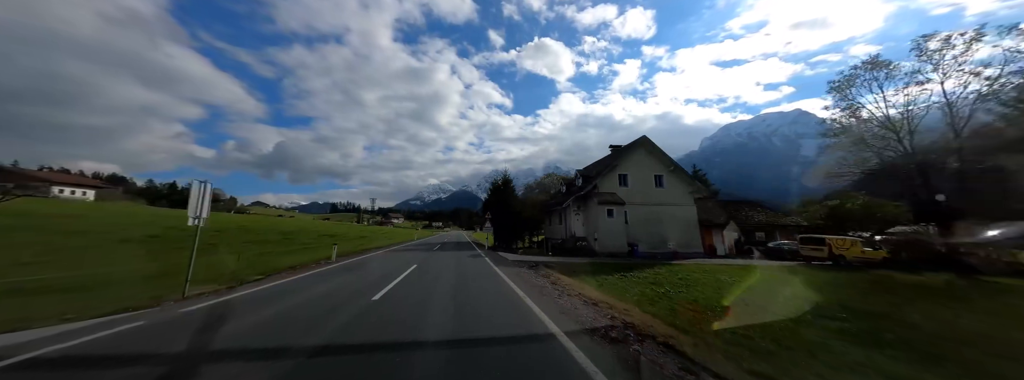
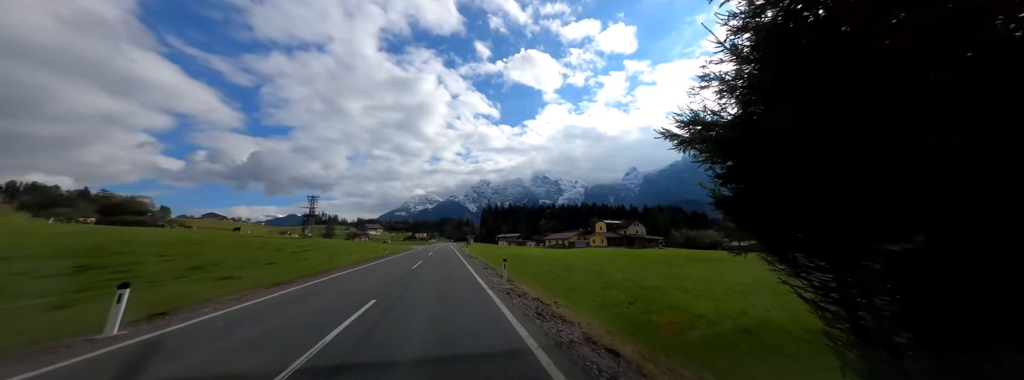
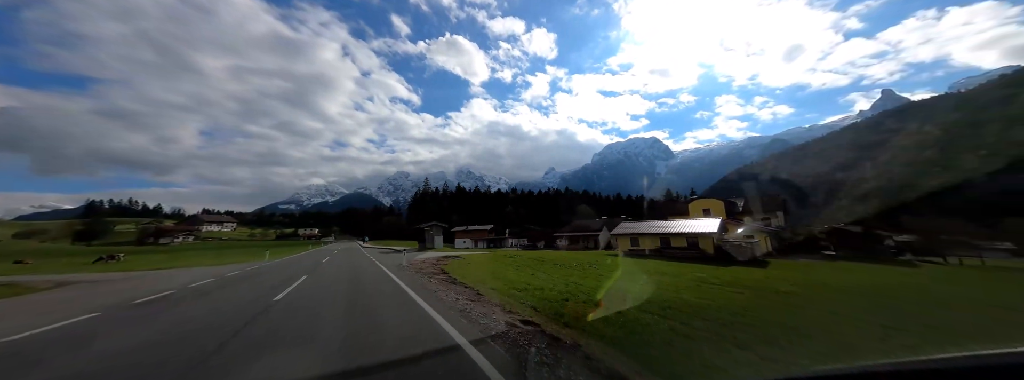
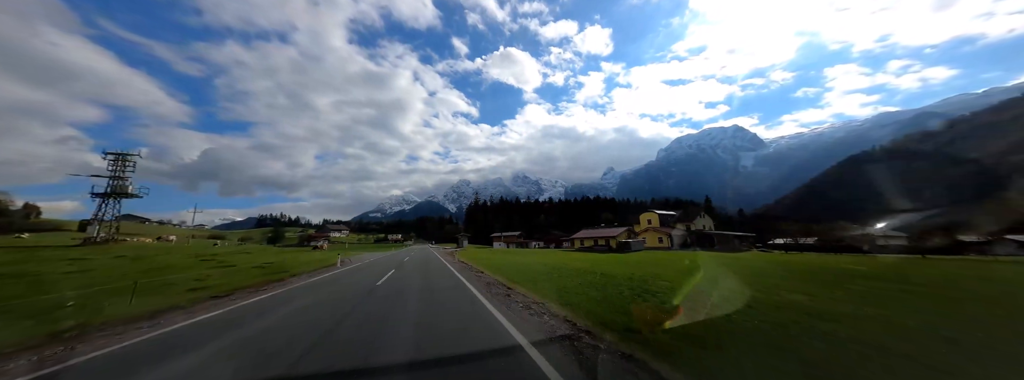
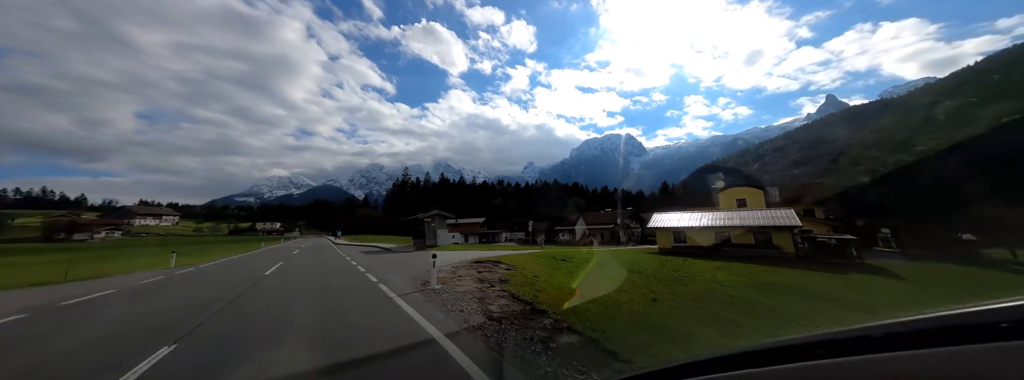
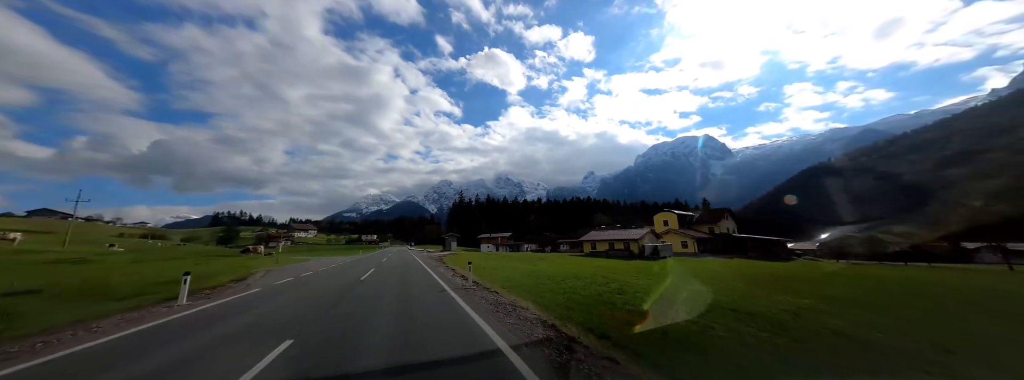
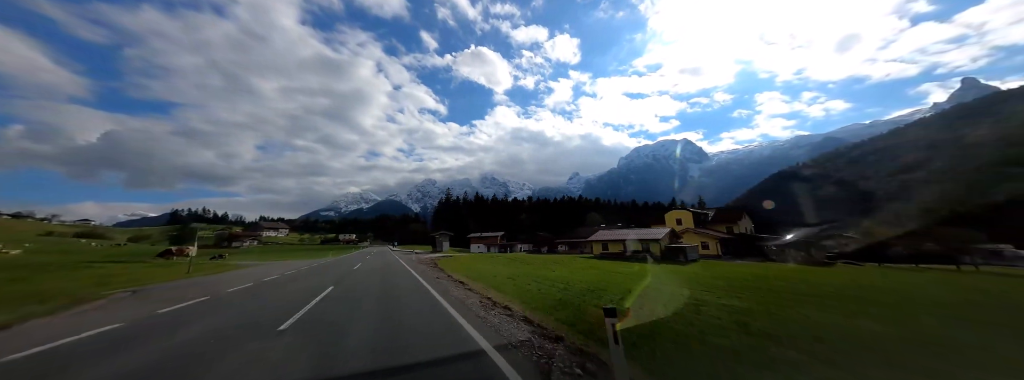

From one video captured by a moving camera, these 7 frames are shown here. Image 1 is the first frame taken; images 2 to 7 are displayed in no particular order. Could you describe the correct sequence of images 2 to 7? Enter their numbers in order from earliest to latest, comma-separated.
2, 4, 6, 7, 3, 5
